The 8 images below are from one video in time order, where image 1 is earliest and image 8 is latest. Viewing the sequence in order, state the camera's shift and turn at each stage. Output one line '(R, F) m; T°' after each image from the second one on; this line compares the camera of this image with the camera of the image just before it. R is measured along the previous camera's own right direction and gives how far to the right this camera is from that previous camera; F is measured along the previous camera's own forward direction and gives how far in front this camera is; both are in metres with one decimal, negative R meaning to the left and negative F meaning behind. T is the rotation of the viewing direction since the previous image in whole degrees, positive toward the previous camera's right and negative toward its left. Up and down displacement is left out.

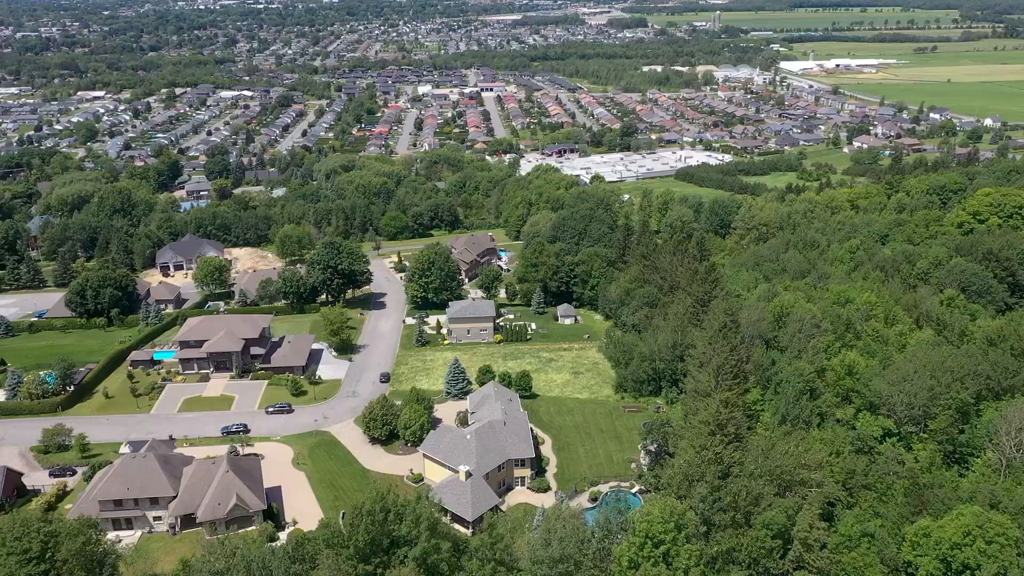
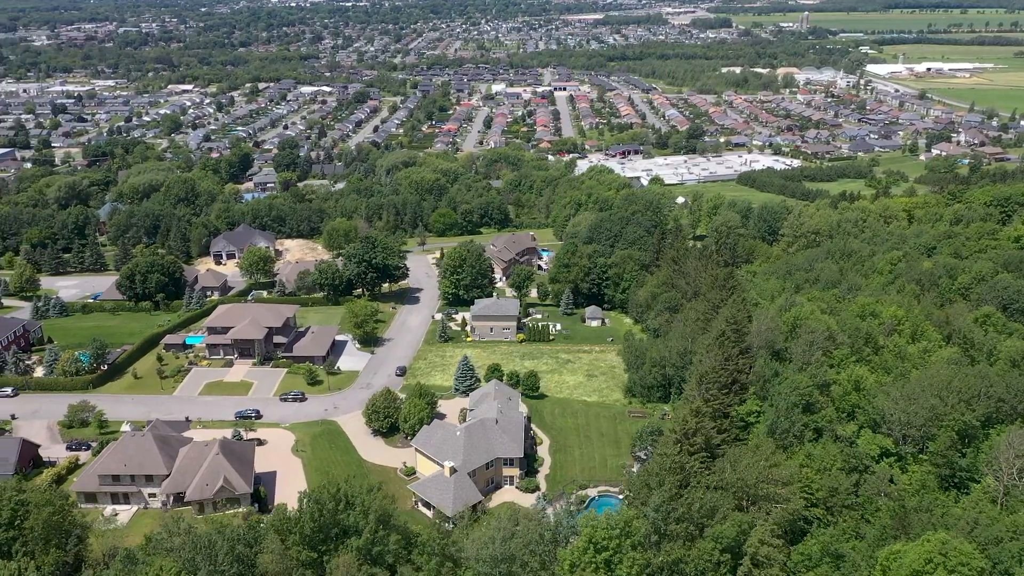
(+2.7, 0.0) m; -5°
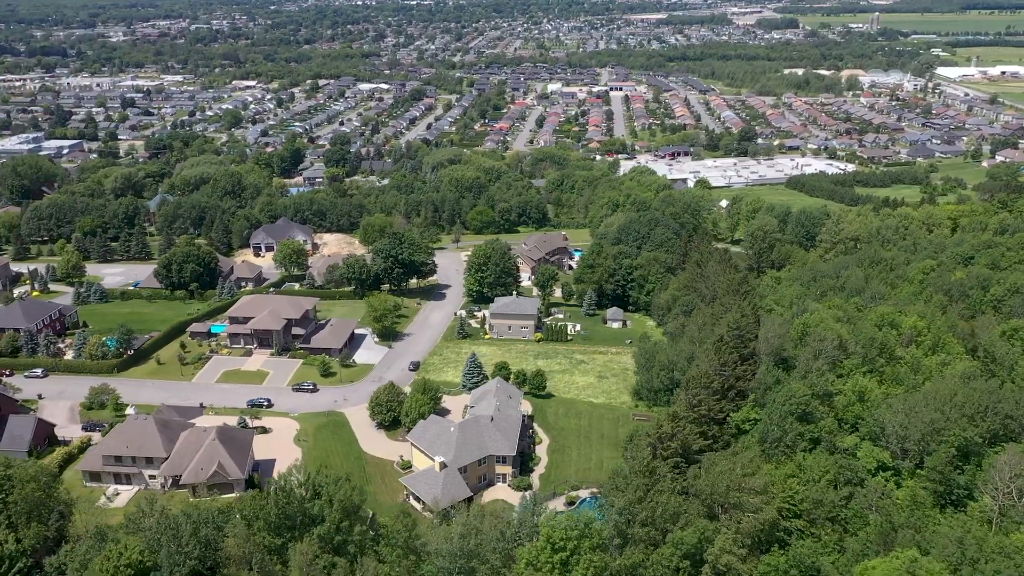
(+2.0, 0.0) m; -4°
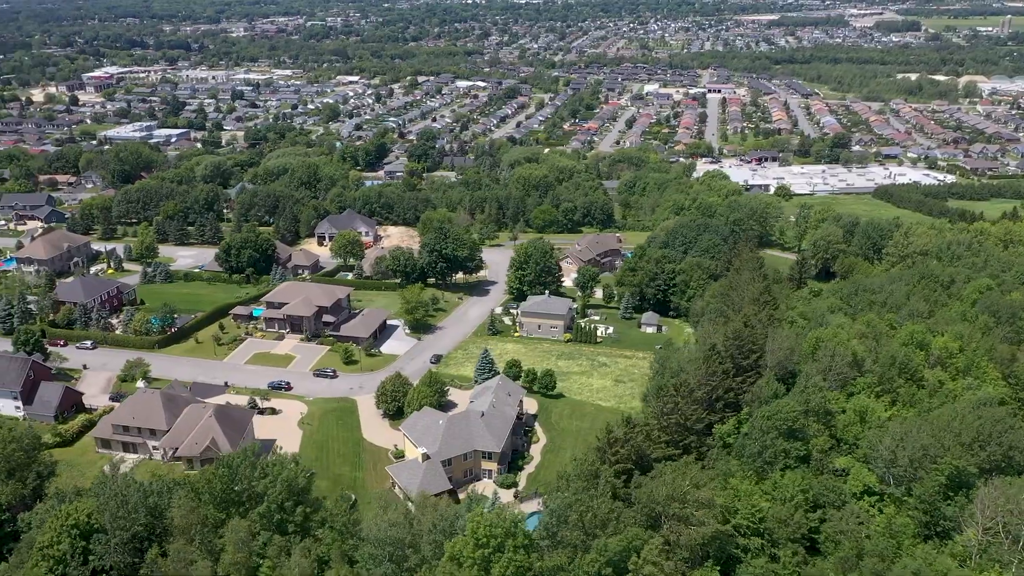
(+3.6, +0.1) m; -7°
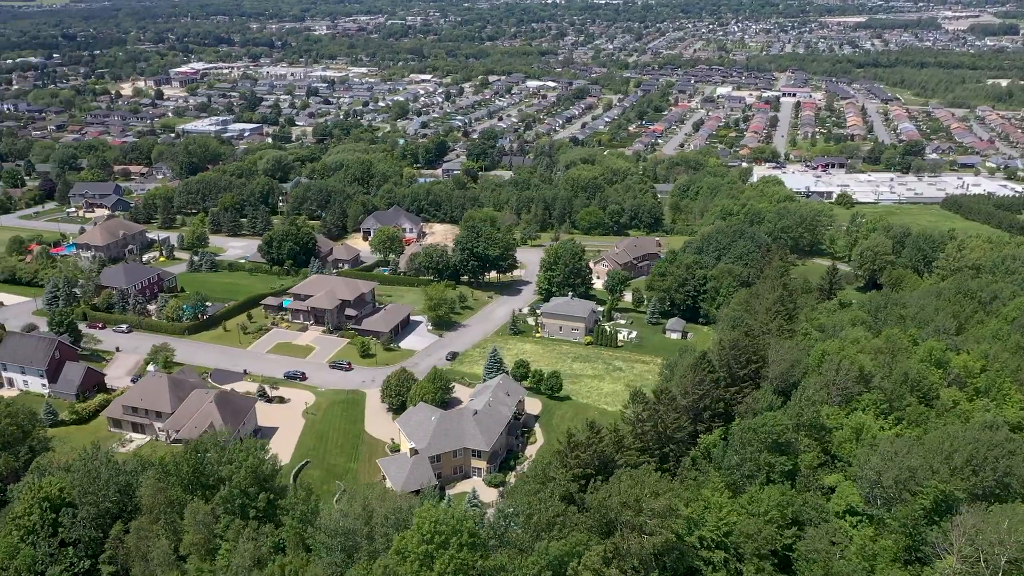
(+2.6, 0.0) m; -5°
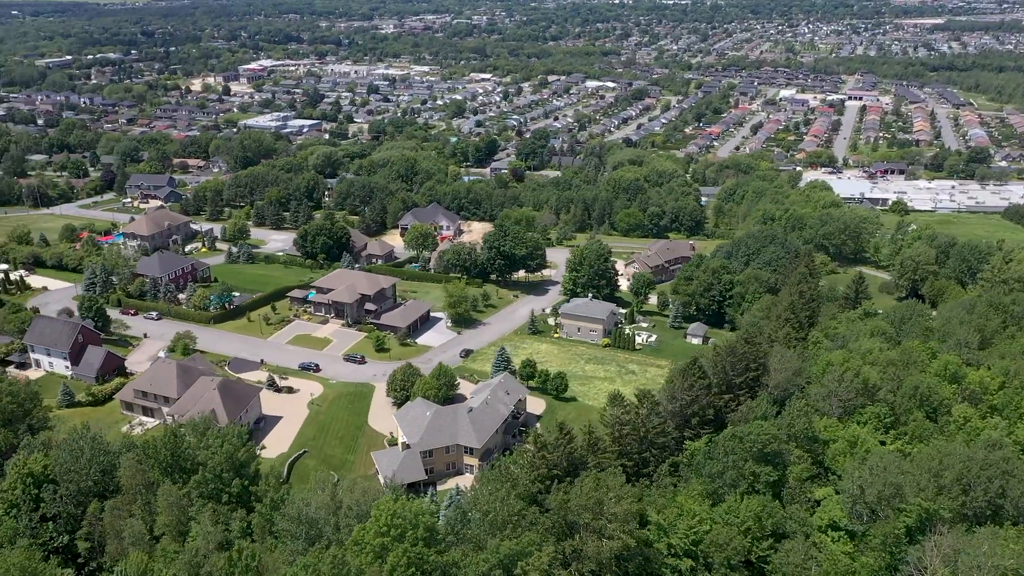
(+2.2, 0.0) m; -4°
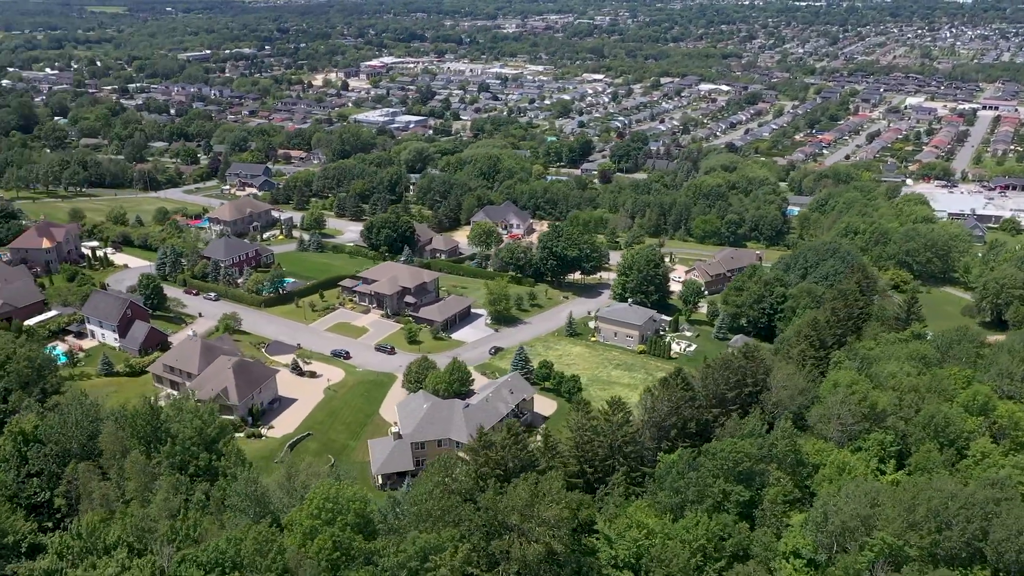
(+3.9, +0.2) m; -8°
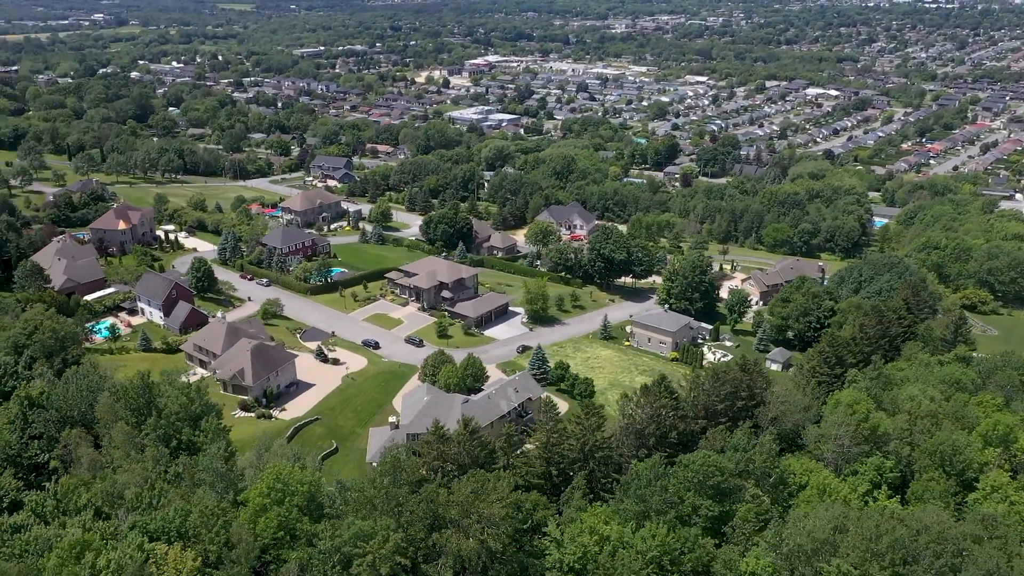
(+3.5, +0.1) m; -7°
